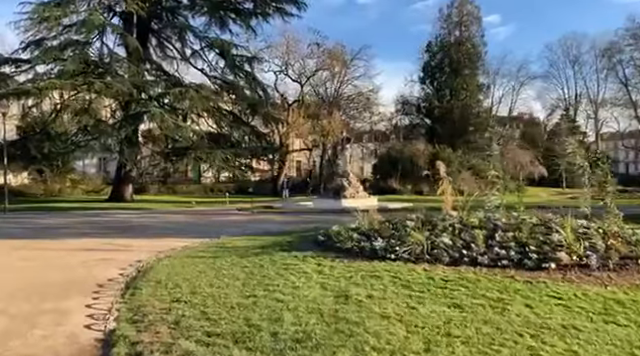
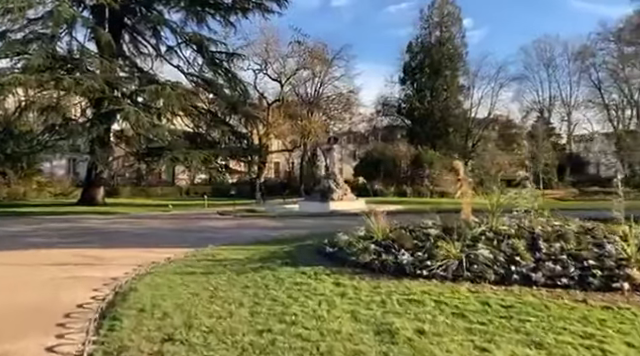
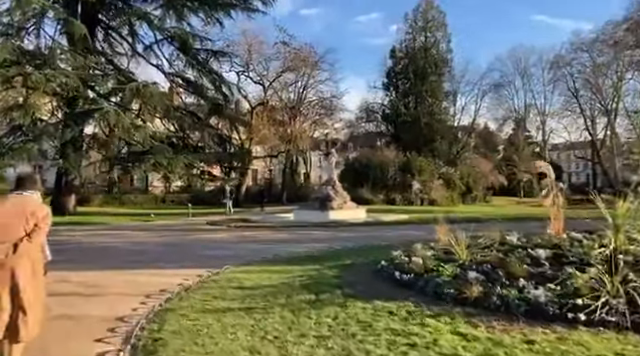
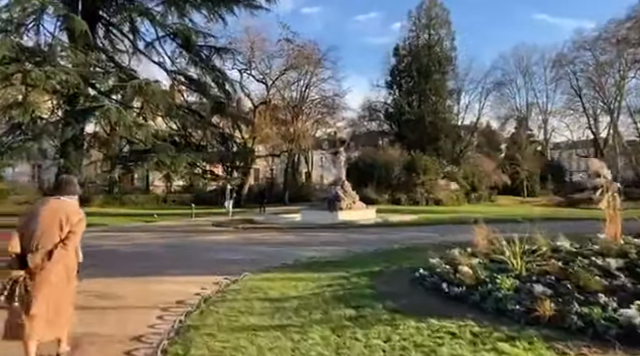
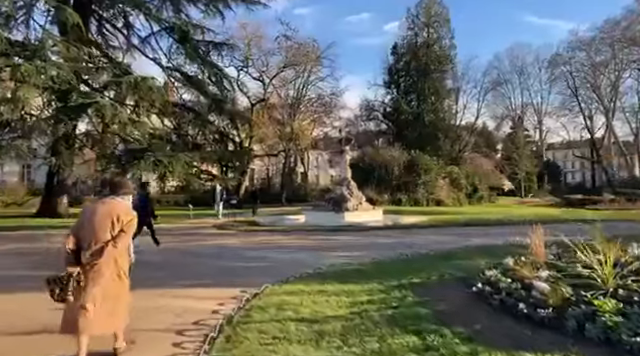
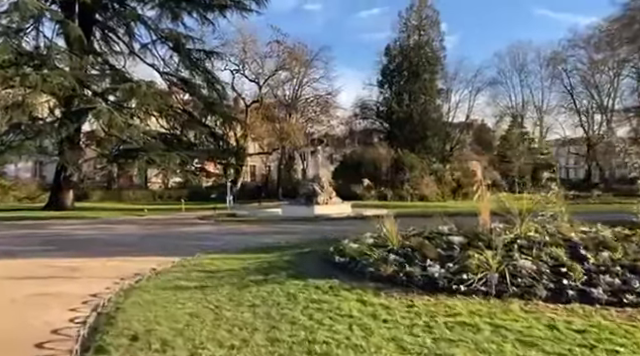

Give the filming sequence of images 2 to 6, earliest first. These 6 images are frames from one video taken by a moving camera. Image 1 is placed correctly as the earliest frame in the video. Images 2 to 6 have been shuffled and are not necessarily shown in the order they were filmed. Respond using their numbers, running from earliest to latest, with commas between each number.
2, 6, 3, 4, 5
